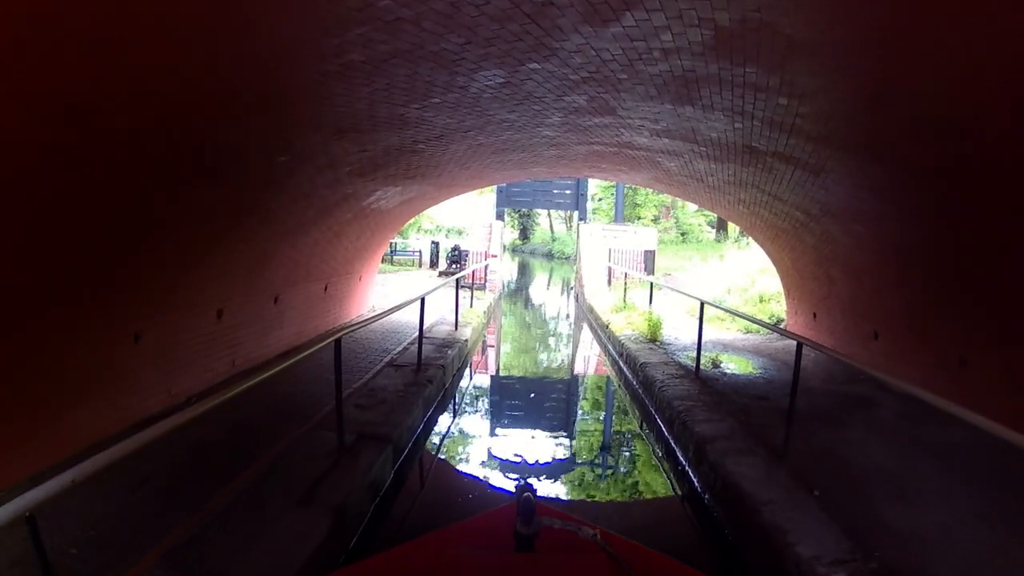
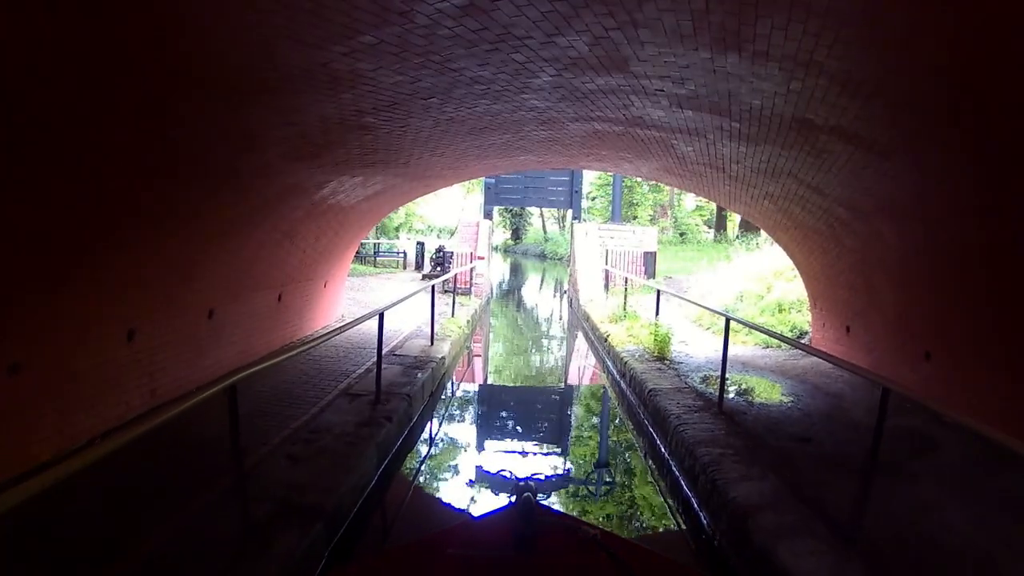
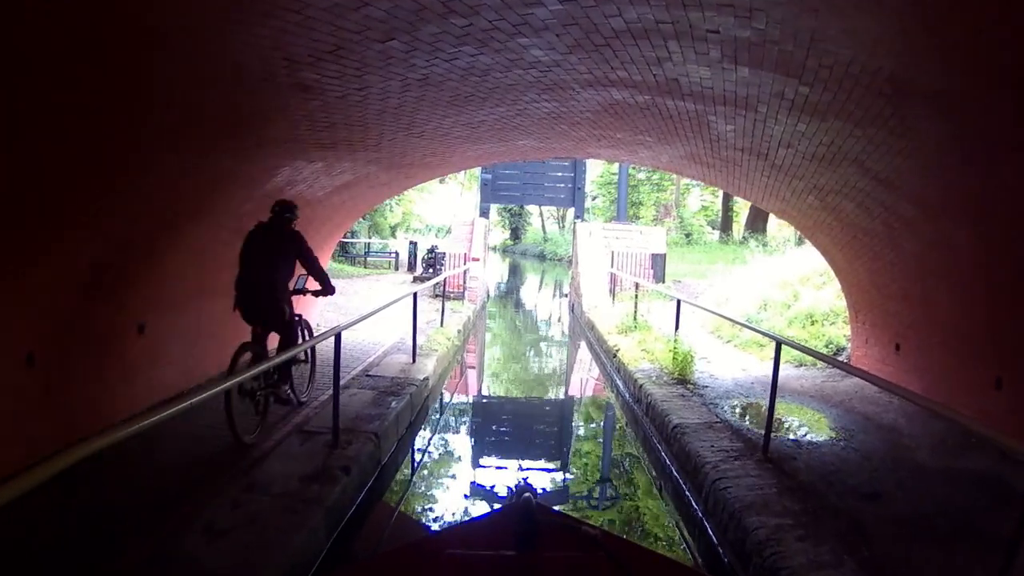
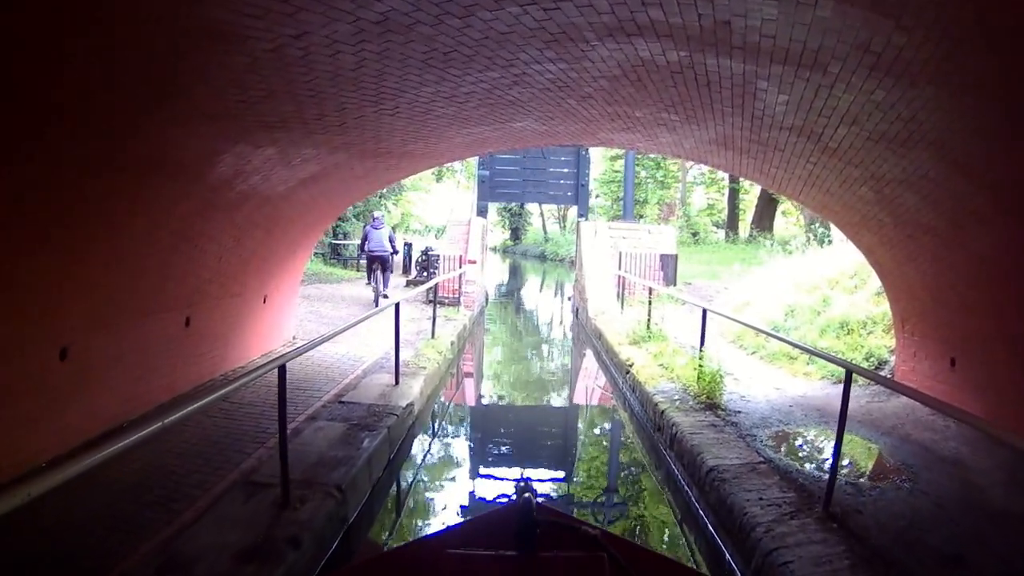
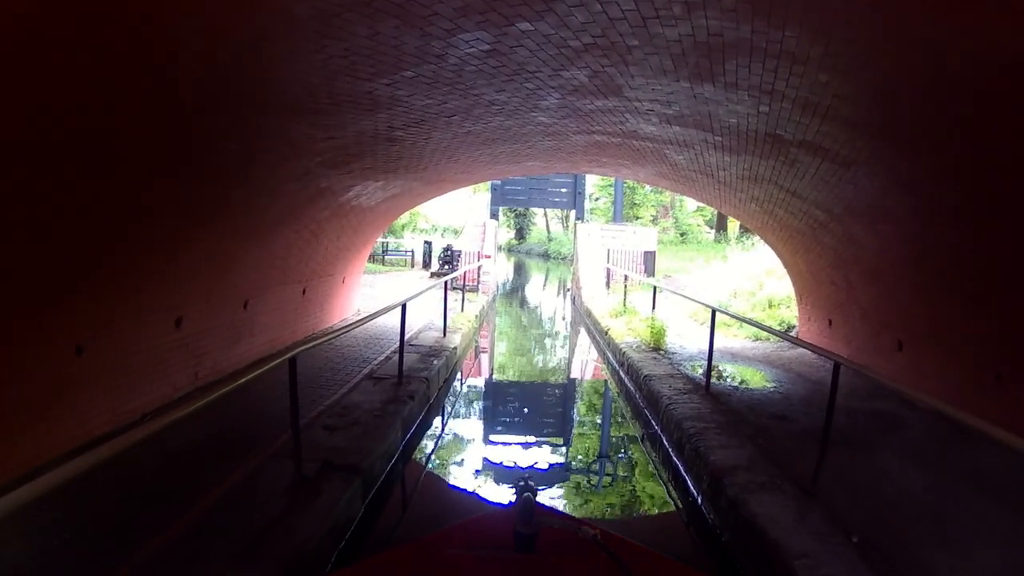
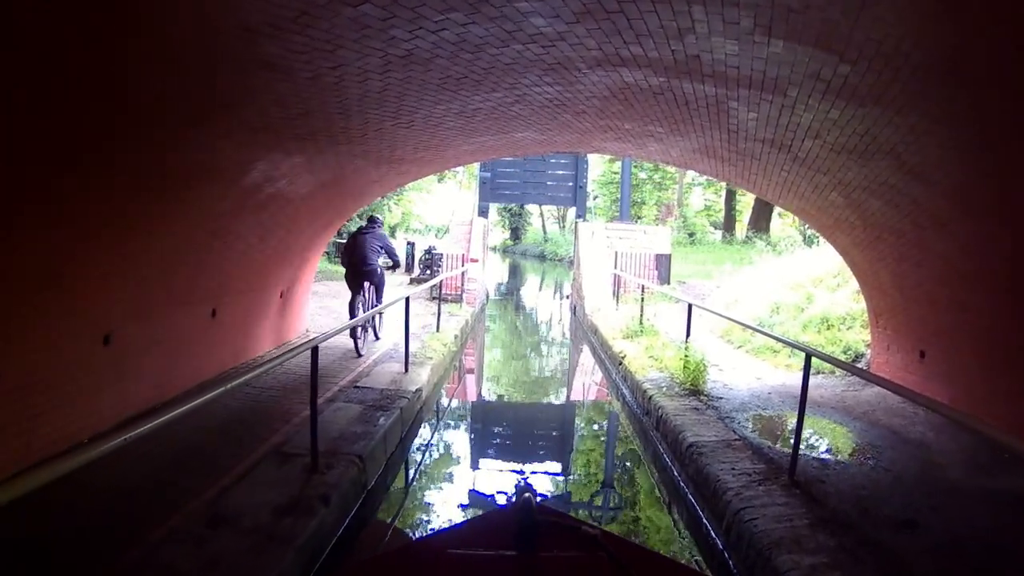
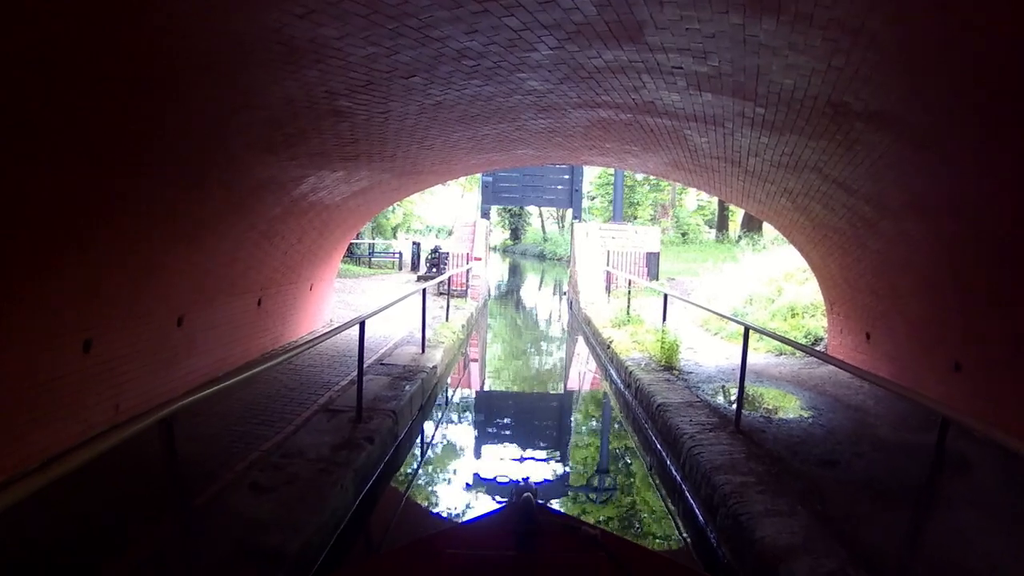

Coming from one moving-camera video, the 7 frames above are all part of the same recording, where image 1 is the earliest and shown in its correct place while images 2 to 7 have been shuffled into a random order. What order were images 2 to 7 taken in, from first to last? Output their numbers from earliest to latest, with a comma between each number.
5, 2, 7, 3, 6, 4
